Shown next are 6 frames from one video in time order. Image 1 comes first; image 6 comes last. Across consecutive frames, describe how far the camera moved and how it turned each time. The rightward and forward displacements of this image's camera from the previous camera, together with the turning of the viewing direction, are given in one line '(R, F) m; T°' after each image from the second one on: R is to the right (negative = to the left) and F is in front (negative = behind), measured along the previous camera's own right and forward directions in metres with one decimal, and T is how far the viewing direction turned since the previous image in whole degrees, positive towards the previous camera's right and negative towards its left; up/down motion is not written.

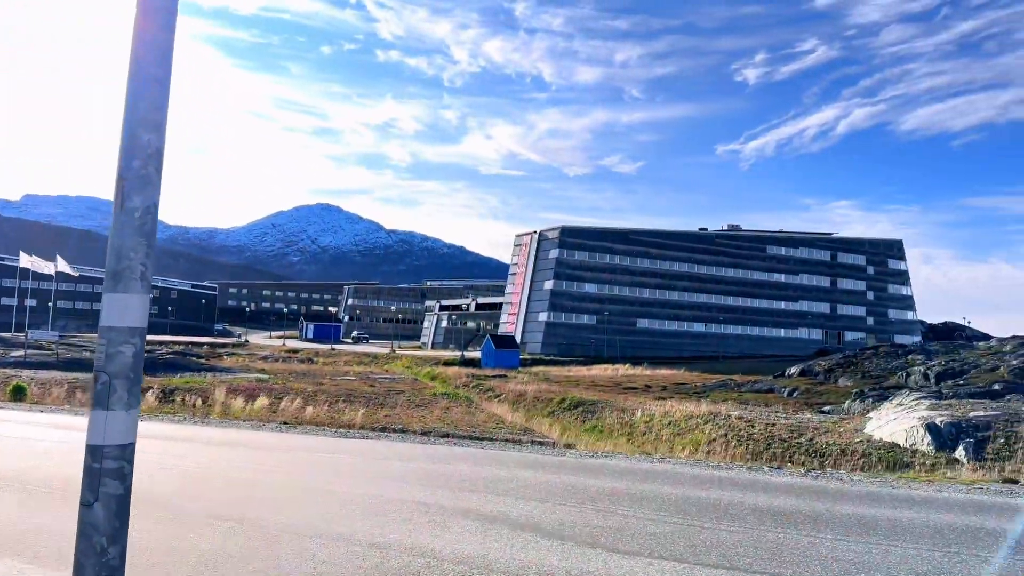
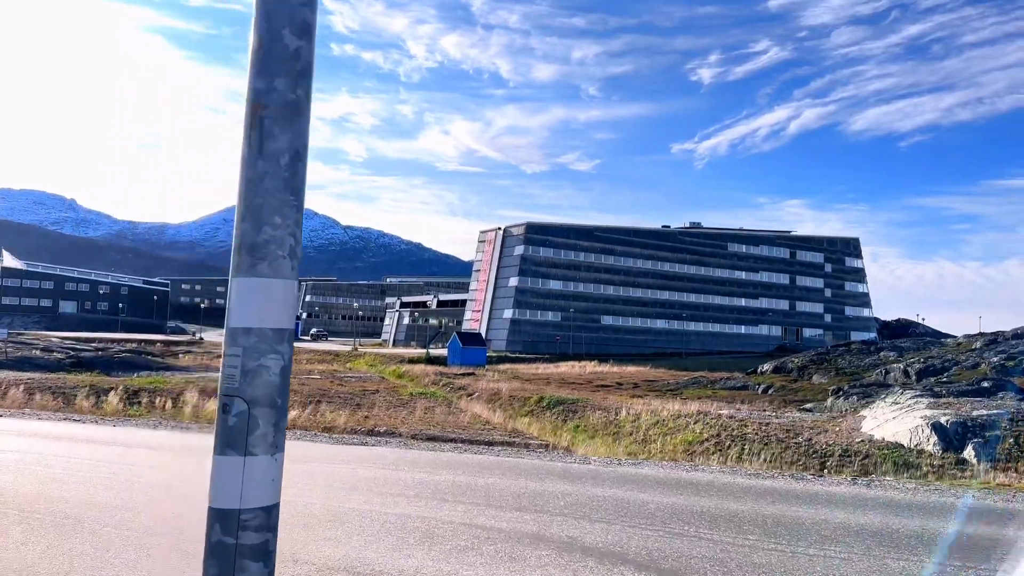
(-1.0, +1.1) m; +3°
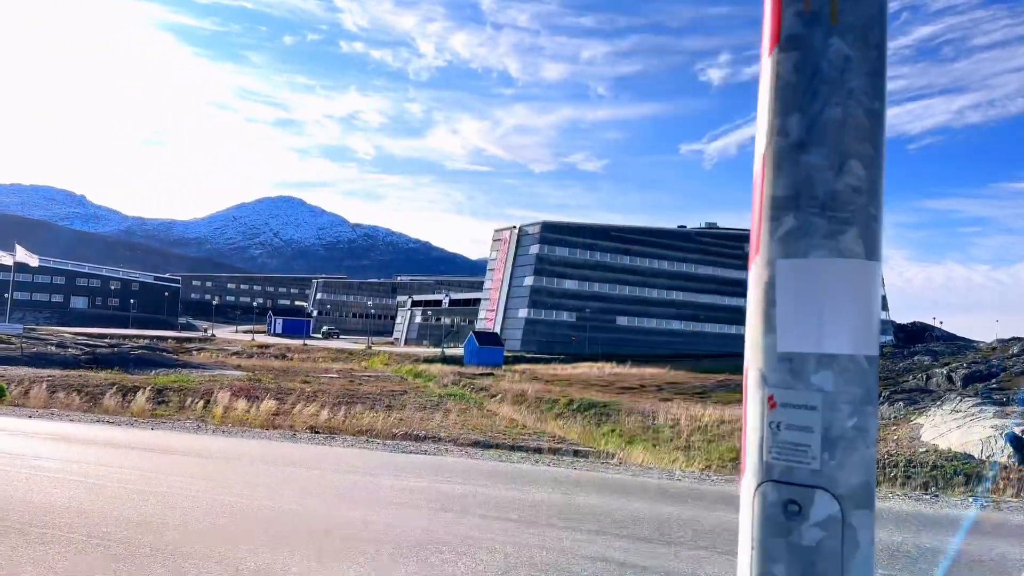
(-1.1, +1.0) m; -1°
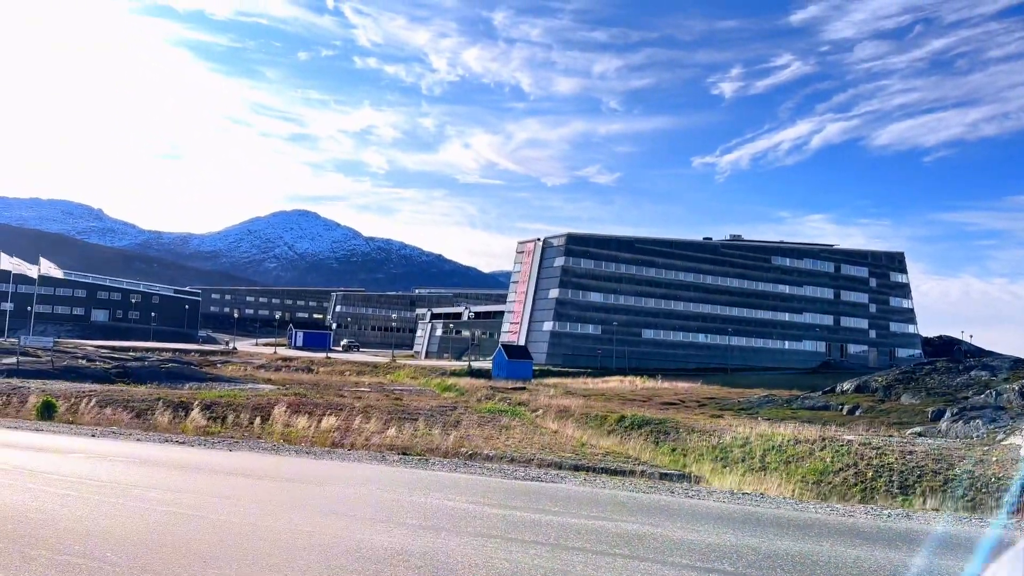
(-1.8, +1.2) m; -1°
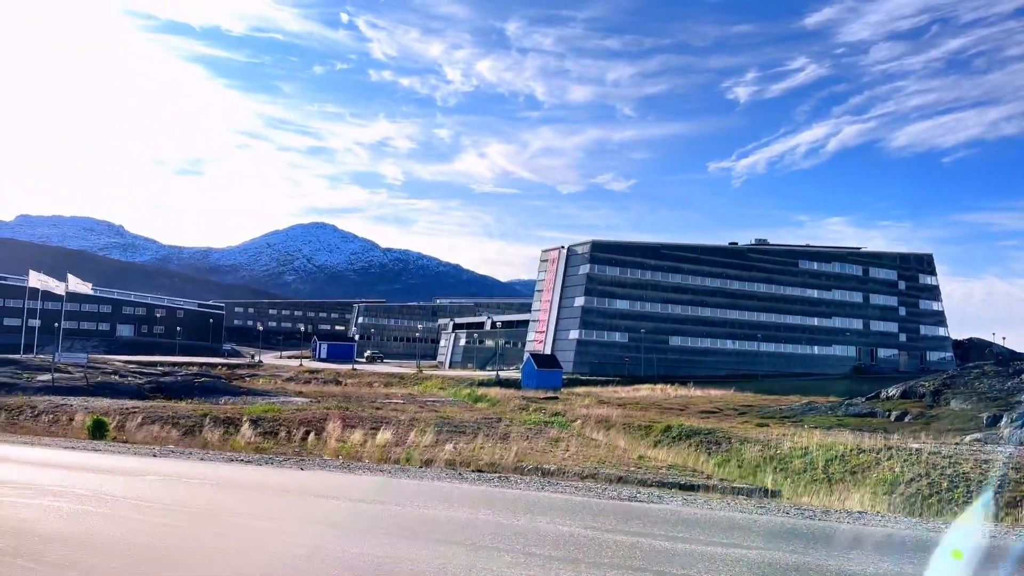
(-1.1, +0.6) m; -1°
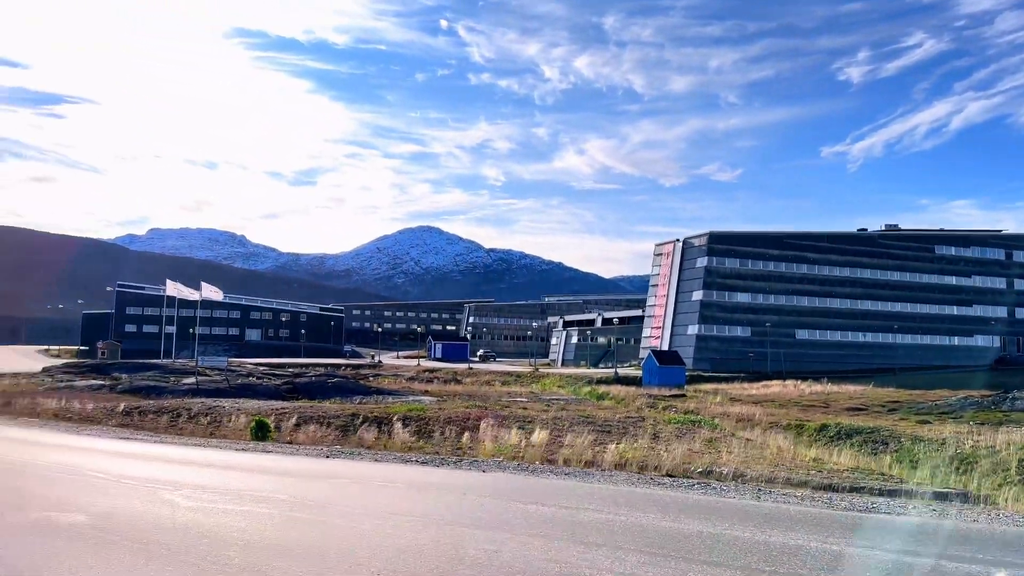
(-1.5, +0.8) m; -8°
